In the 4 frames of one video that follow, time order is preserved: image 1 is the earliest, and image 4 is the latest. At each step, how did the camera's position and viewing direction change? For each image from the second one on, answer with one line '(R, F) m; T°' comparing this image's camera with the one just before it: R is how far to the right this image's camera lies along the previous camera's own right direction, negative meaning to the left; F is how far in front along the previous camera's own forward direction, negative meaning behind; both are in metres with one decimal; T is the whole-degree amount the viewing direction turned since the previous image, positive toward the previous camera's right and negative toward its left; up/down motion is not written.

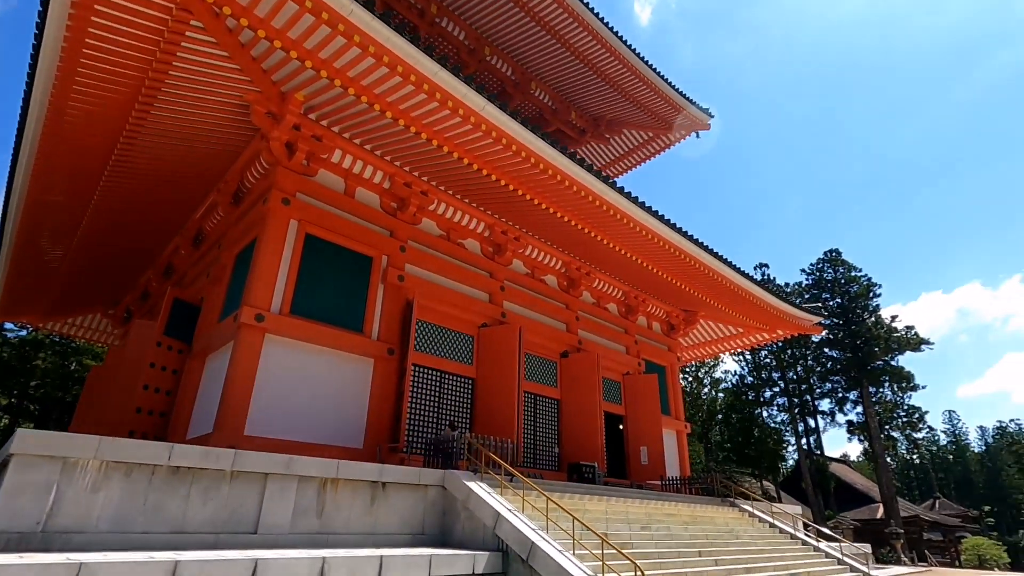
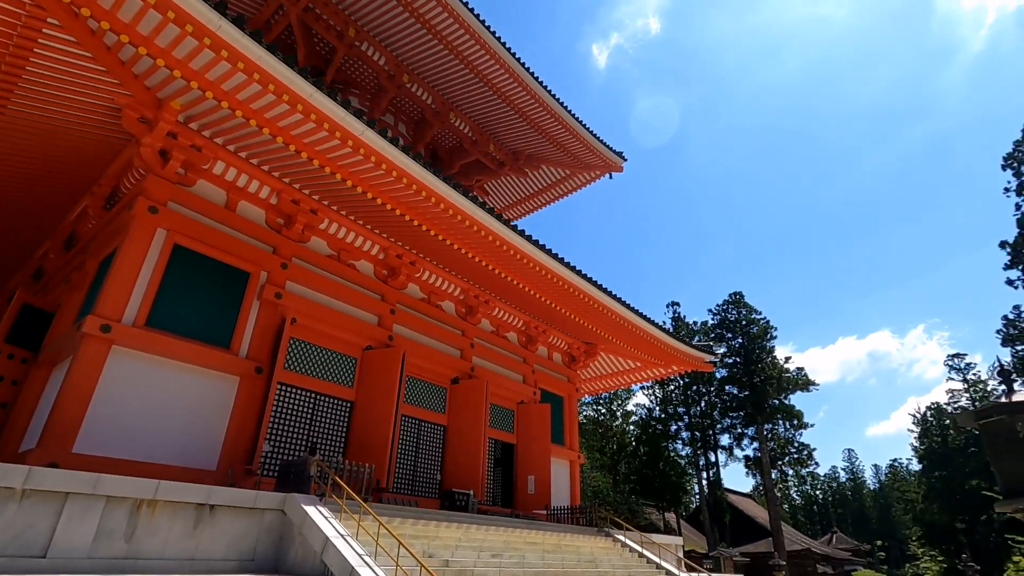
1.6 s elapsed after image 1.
(+0.6, -0.1) m; +6°
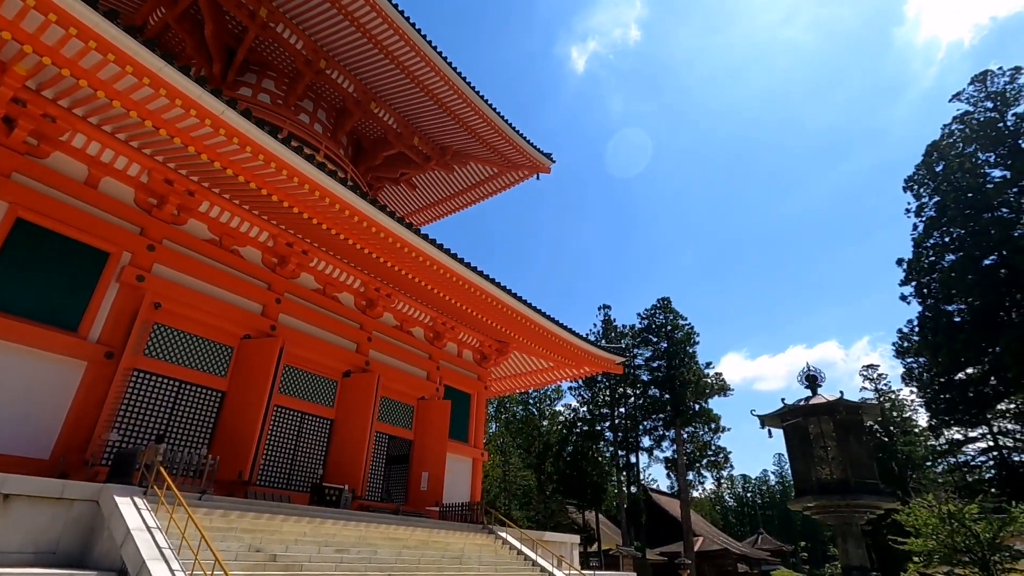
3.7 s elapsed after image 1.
(+0.9, 0.0) m; +4°
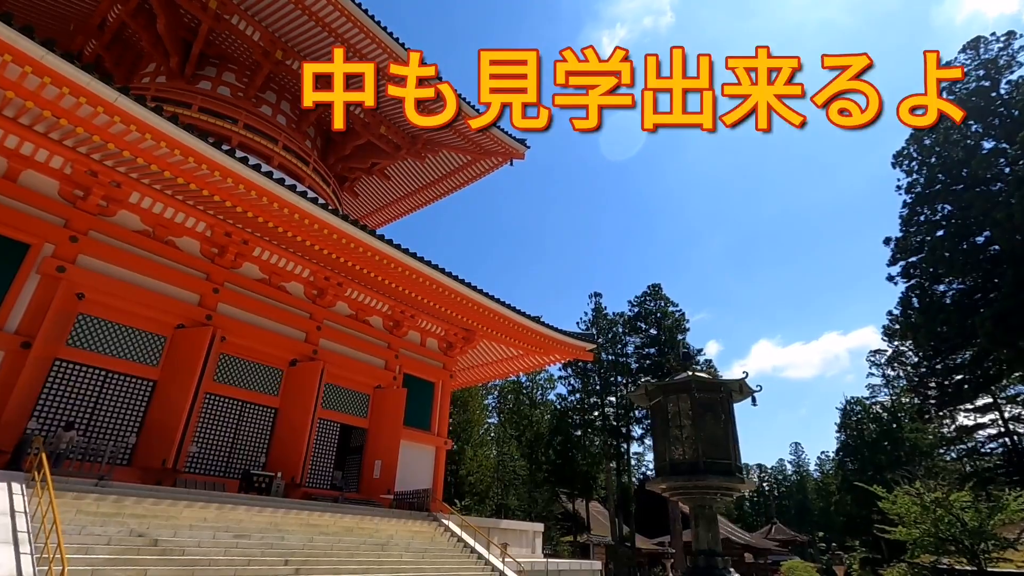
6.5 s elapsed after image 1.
(+1.1, +0.1) m; -2°
